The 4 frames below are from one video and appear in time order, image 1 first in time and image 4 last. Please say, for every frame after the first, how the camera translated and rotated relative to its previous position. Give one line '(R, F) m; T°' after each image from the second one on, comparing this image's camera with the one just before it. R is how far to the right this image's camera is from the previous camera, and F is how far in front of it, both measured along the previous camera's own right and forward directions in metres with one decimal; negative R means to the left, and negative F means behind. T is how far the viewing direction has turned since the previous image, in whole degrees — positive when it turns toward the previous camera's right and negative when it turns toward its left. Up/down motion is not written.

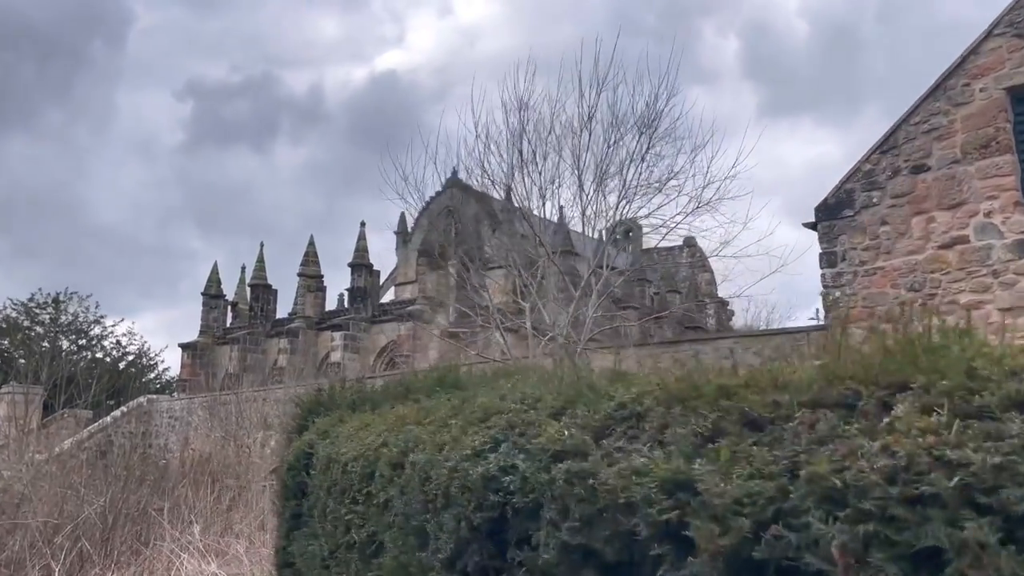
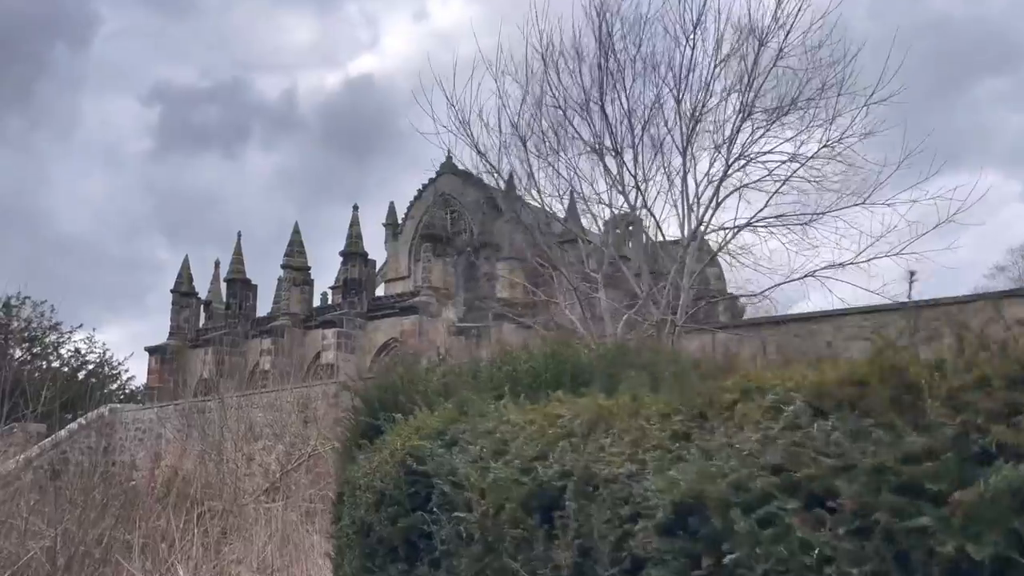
(-1.2, +2.6) m; +2°
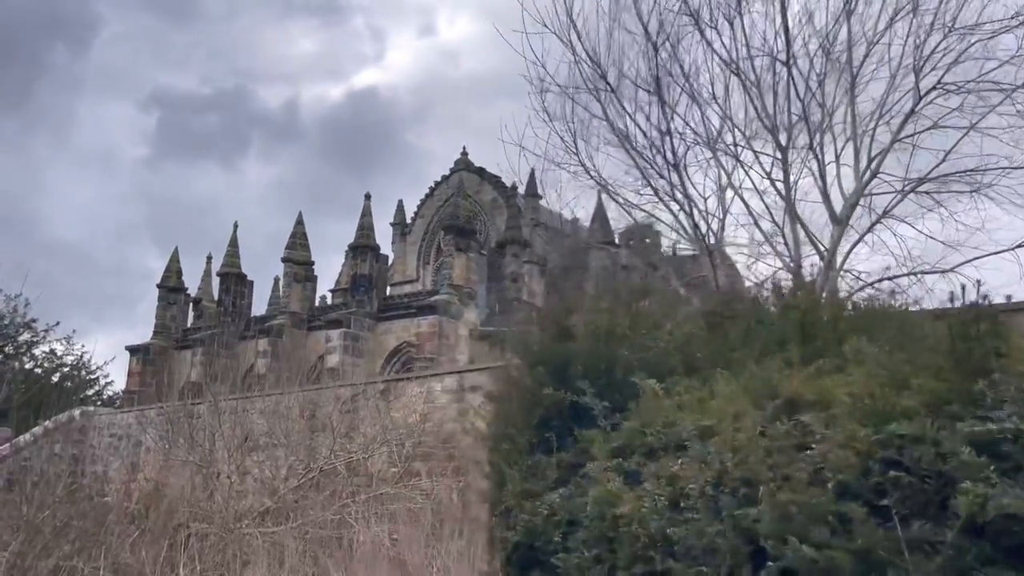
(-0.9, +2.1) m; +1°
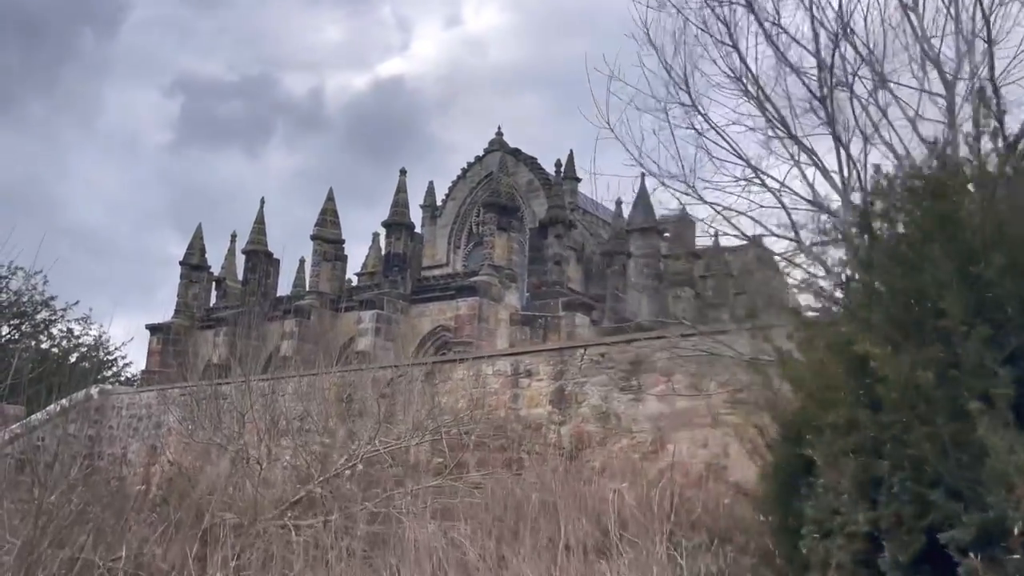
(-0.6, +1.0) m; -1°
